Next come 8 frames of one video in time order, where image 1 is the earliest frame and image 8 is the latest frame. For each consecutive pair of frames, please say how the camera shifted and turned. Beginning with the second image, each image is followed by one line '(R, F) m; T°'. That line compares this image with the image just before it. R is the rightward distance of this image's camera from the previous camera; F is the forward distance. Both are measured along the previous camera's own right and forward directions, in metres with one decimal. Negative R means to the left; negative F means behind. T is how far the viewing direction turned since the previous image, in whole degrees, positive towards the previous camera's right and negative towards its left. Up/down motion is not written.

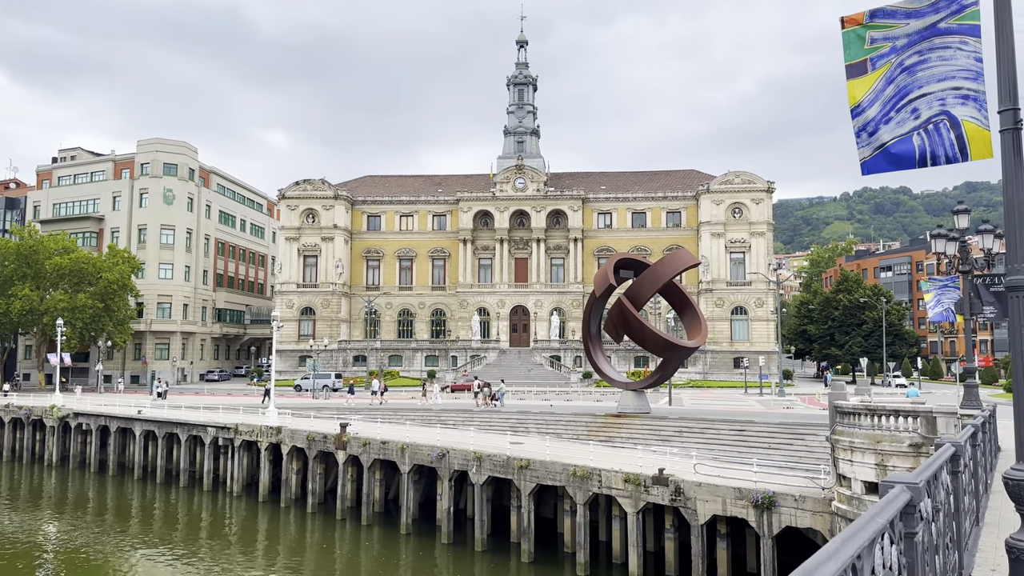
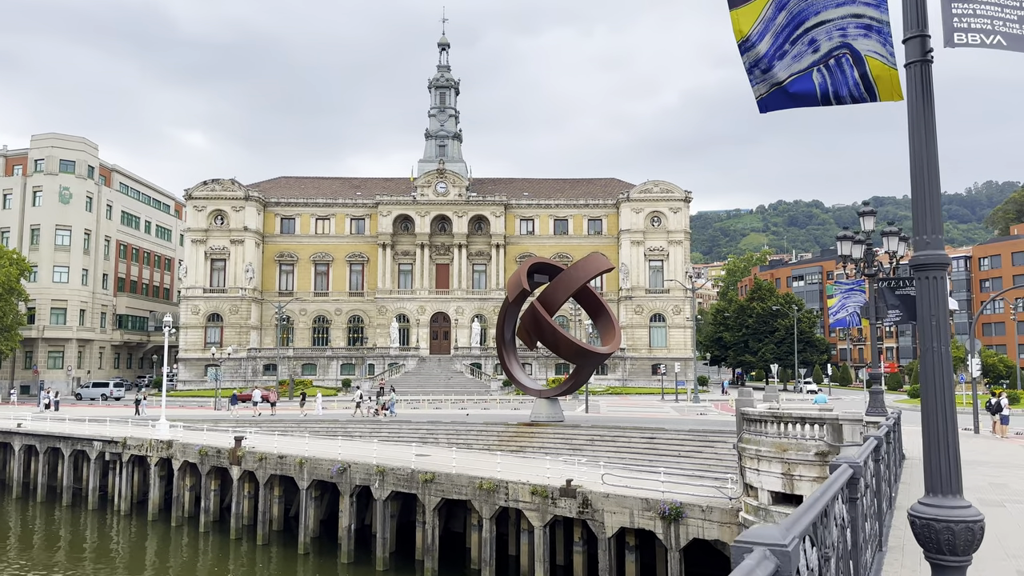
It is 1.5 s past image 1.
(+0.7, +1.1) m; +5°
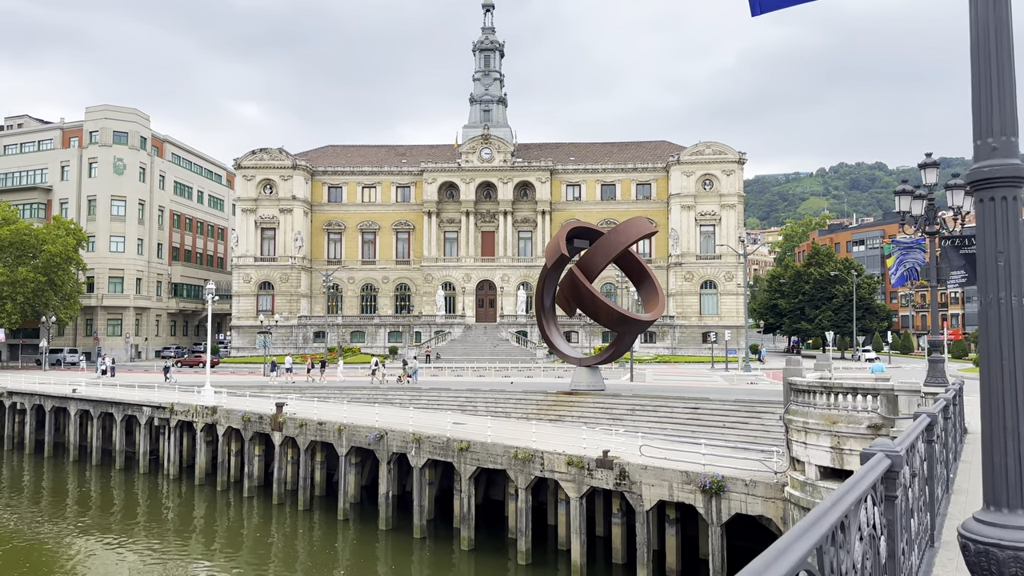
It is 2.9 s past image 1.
(+0.5, +0.8) m; -4°
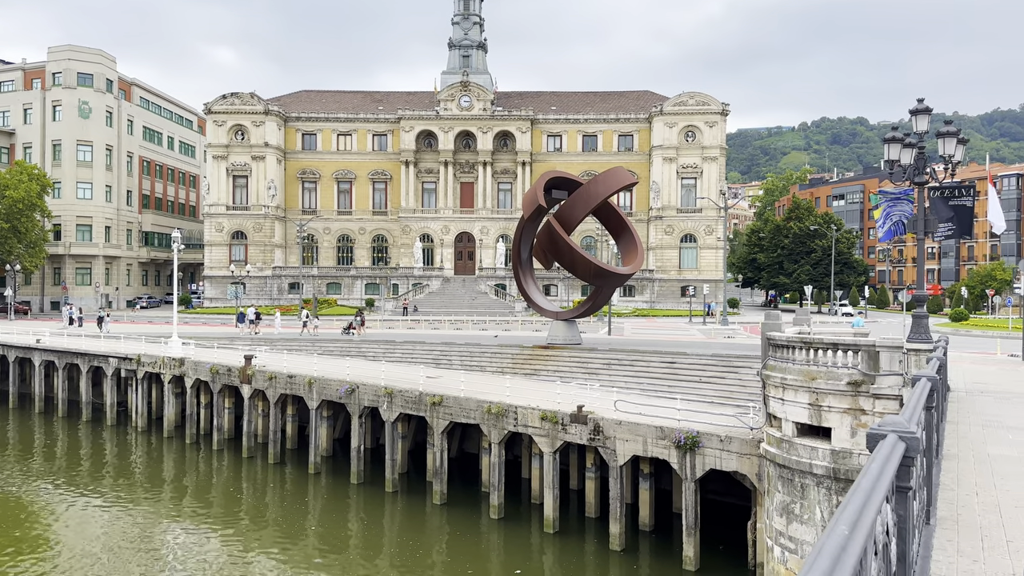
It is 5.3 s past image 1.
(+0.2, +0.7) m; +1°
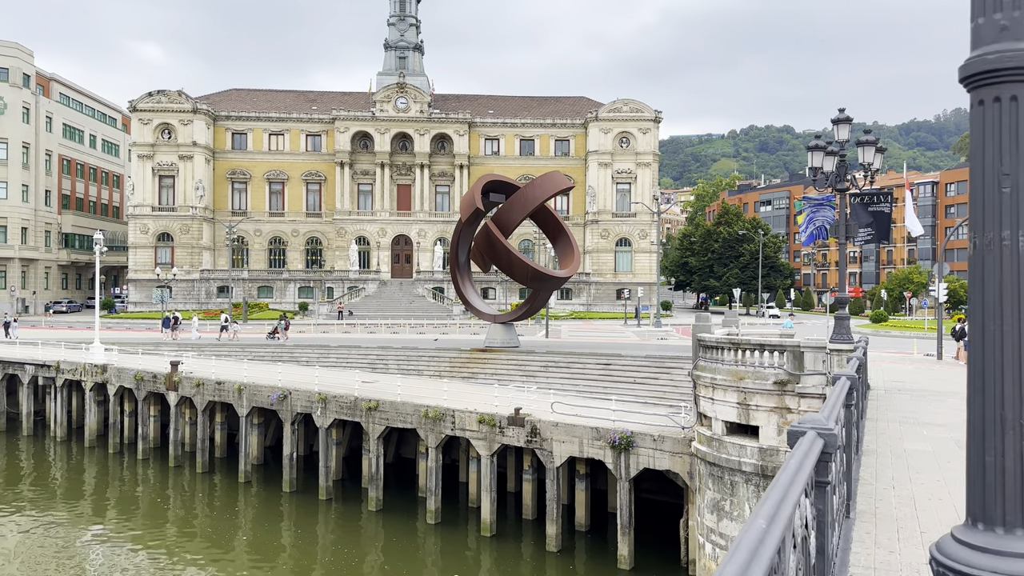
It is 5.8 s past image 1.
(0.0, 0.0) m; +5°
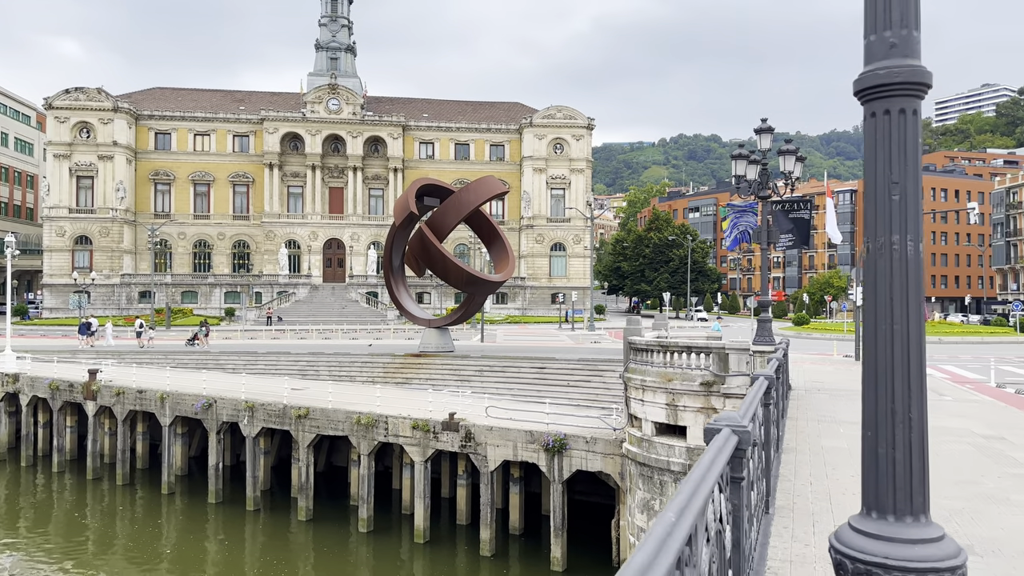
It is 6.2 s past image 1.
(0.0, 0.0) m; +5°
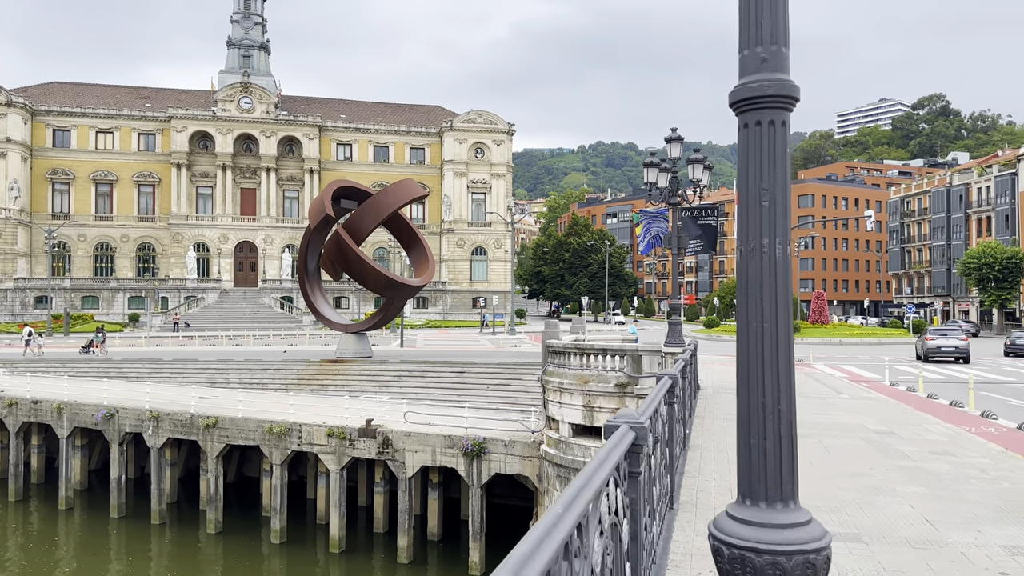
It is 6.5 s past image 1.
(+0.1, 0.0) m; +6°
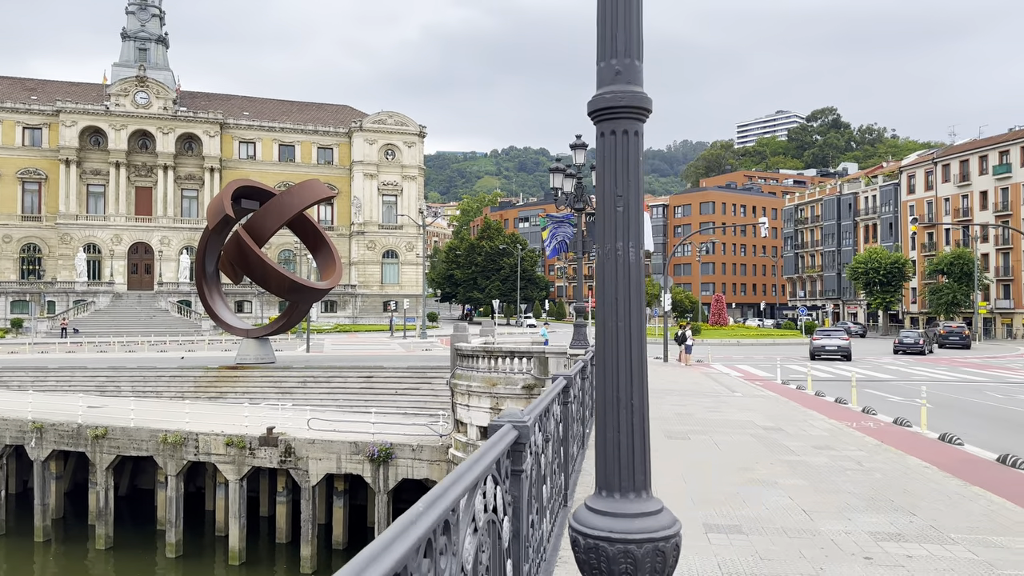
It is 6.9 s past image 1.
(+0.1, -0.1) m; +7°
